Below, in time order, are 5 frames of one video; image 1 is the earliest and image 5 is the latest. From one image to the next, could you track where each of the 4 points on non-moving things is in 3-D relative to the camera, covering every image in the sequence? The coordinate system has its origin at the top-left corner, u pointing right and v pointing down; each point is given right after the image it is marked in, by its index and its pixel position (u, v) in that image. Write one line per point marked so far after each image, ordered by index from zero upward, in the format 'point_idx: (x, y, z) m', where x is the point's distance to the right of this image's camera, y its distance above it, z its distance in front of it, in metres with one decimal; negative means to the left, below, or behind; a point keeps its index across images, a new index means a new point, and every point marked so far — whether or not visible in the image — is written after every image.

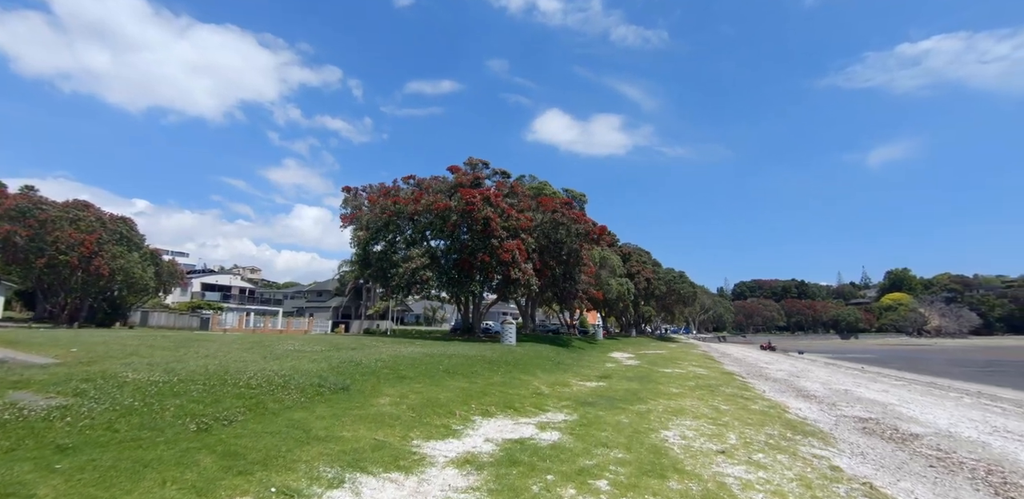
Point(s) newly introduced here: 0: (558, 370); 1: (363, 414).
0: (+1.7, -4.5, +18.8) m
1: (-2.6, -2.9, +8.9) m
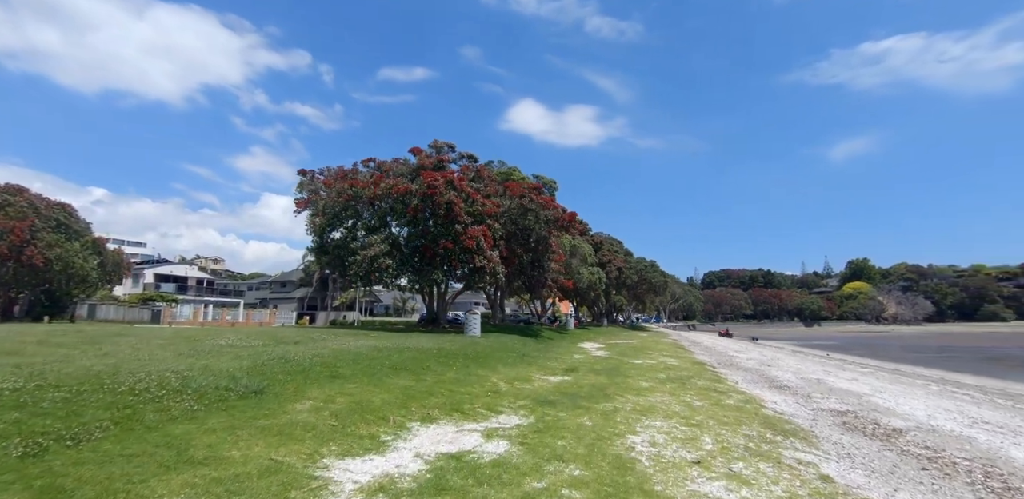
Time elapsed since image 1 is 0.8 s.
0: (+0.4, -4.0, +17.5) m
1: (-3.5, -2.5, +7.3) m
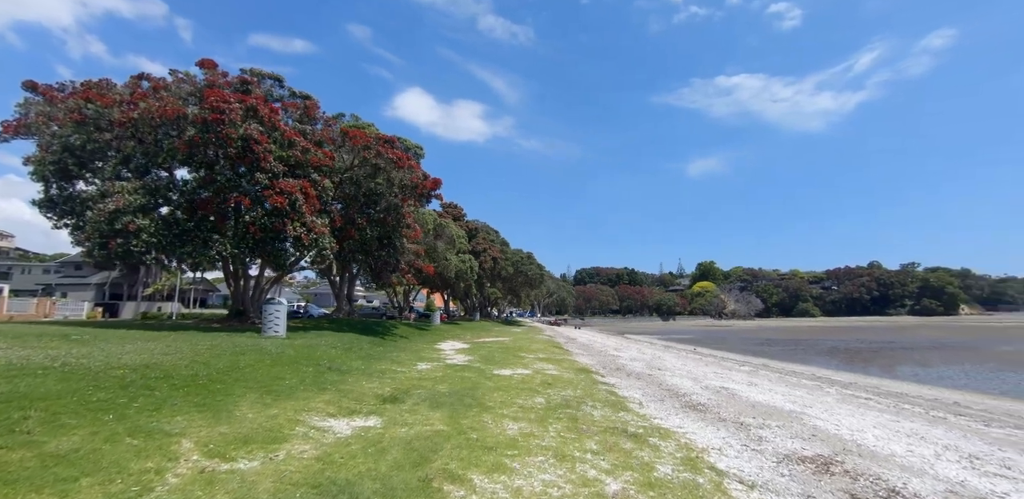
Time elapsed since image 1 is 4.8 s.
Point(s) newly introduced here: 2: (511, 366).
0: (-4.0, -2.8, +9.9) m
1: (-5.4, -1.4, -0.9) m
2: (0.0, -4.1, +18.2) m
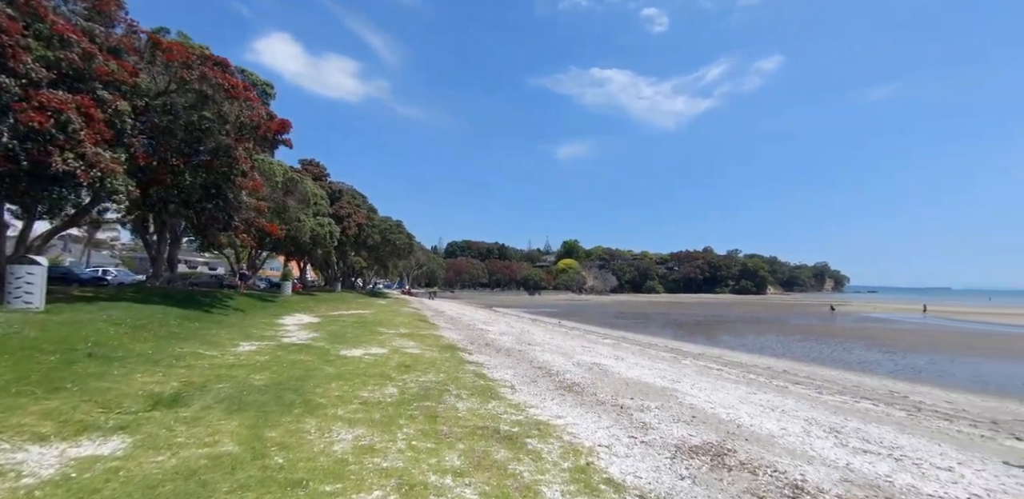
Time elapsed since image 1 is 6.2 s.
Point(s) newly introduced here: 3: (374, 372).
0: (-6.2, -1.8, +6.4) m
1: (-4.8, -1.0, -4.5) m
2: (-4.5, -2.9, +15.4) m
3: (-2.9, -2.5, +10.7) m
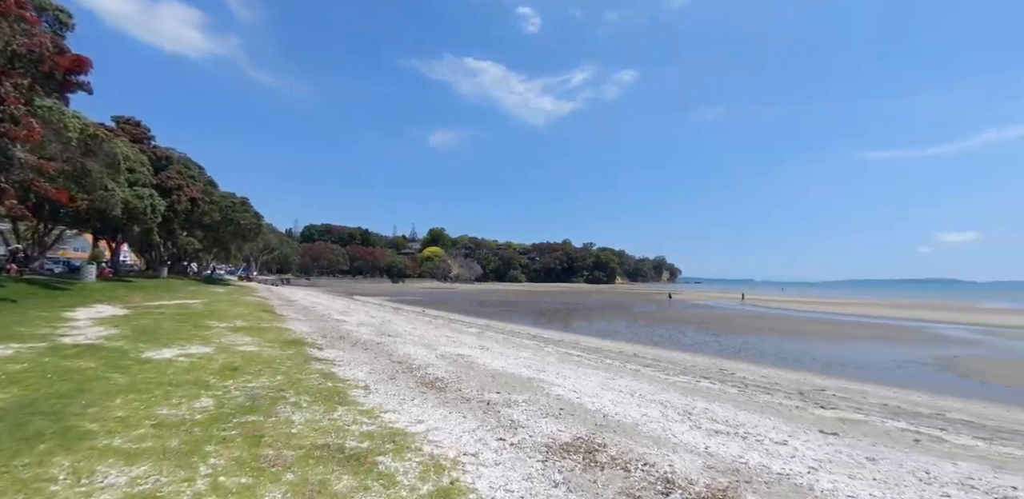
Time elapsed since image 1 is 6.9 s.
0: (-7.5, -1.5, +3.5) m
1: (-3.3, -0.9, -6.6) m
2: (-8.2, -2.3, +12.7) m
3: (-5.4, -2.1, +8.5) m
